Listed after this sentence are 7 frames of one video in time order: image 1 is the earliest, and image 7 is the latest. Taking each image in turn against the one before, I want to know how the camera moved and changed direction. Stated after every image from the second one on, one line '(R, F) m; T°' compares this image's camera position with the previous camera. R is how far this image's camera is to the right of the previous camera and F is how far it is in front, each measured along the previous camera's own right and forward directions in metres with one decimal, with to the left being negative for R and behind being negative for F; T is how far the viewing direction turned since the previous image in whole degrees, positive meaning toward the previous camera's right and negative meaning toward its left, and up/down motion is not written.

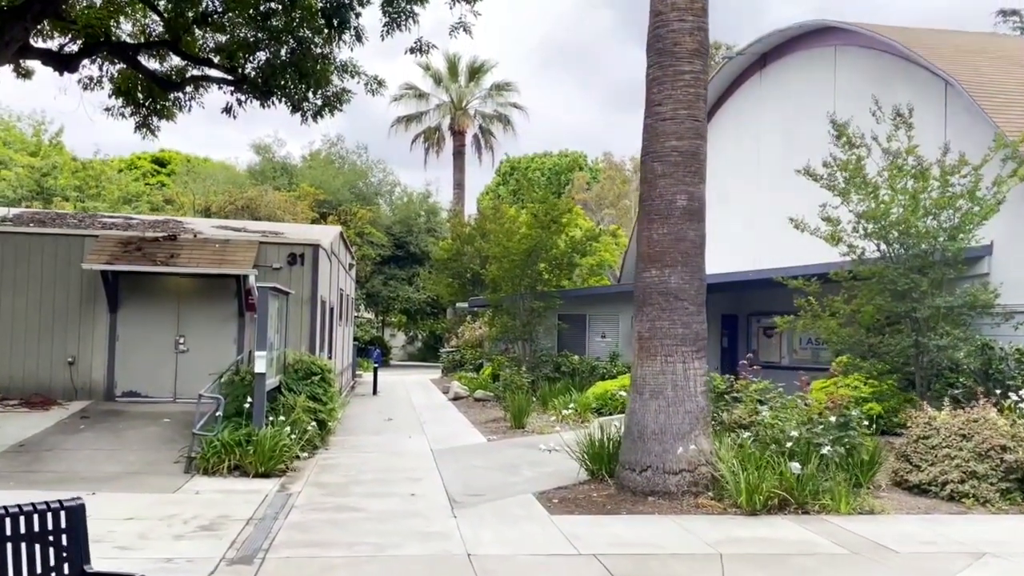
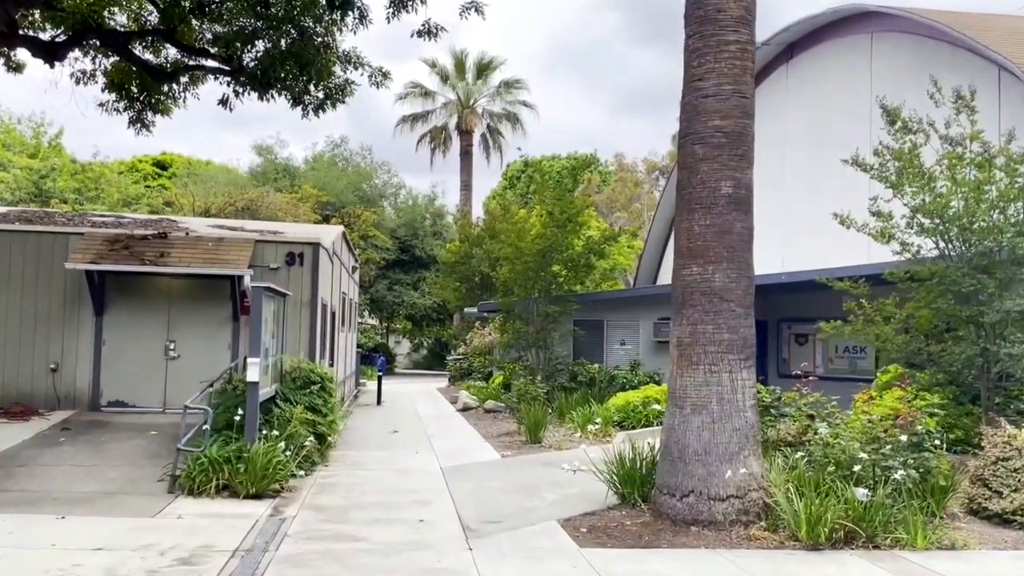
(-0.2, +0.9) m; 0°
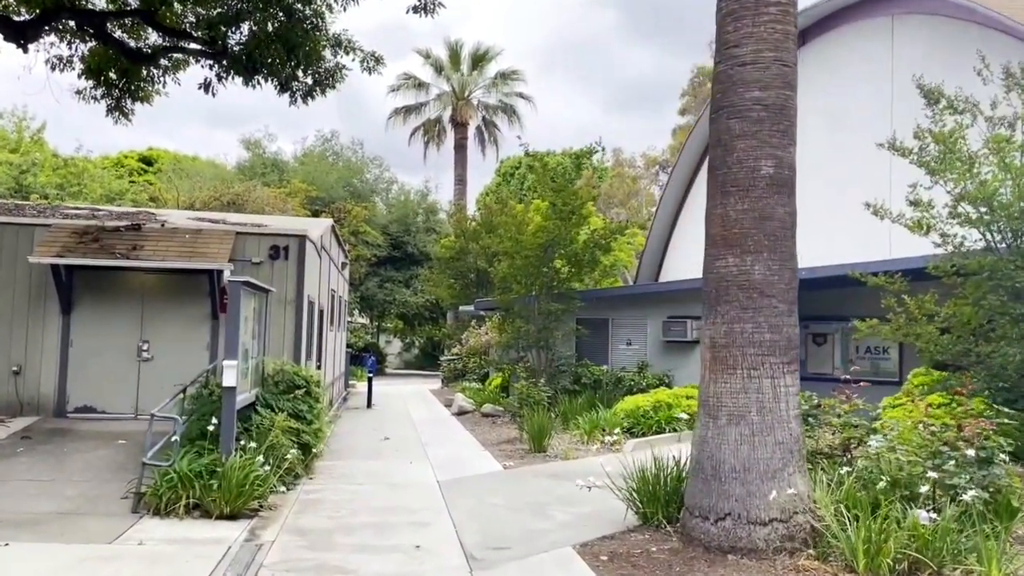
(-0.1, +0.9) m; +1°
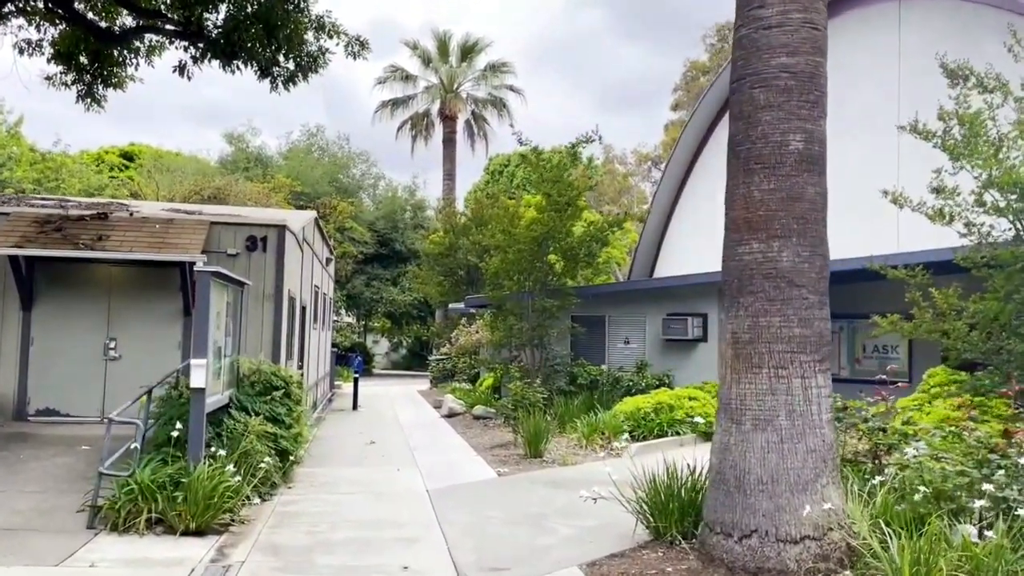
(-0.1, +0.7) m; +1°
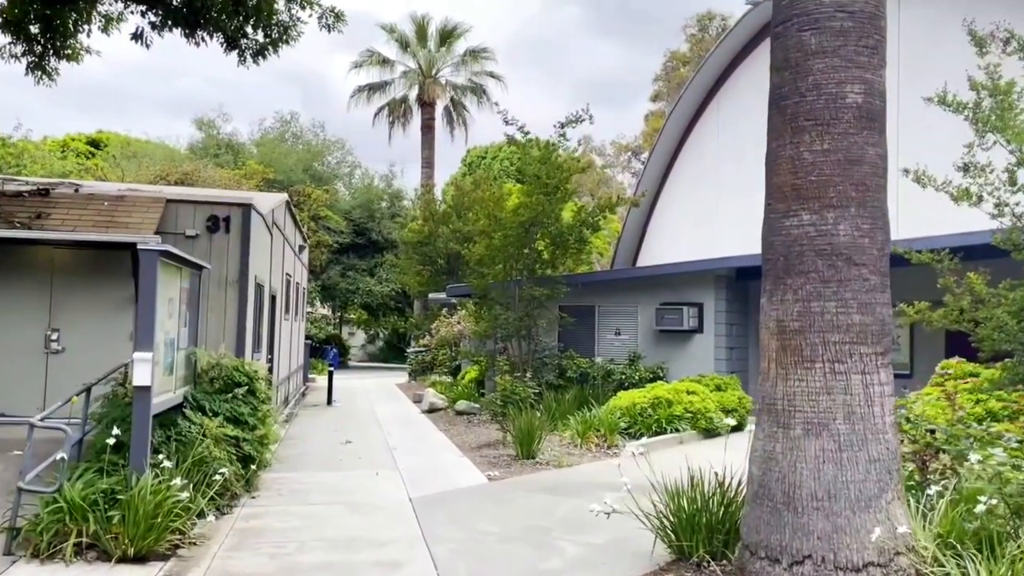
(-0.2, +0.9) m; +2°
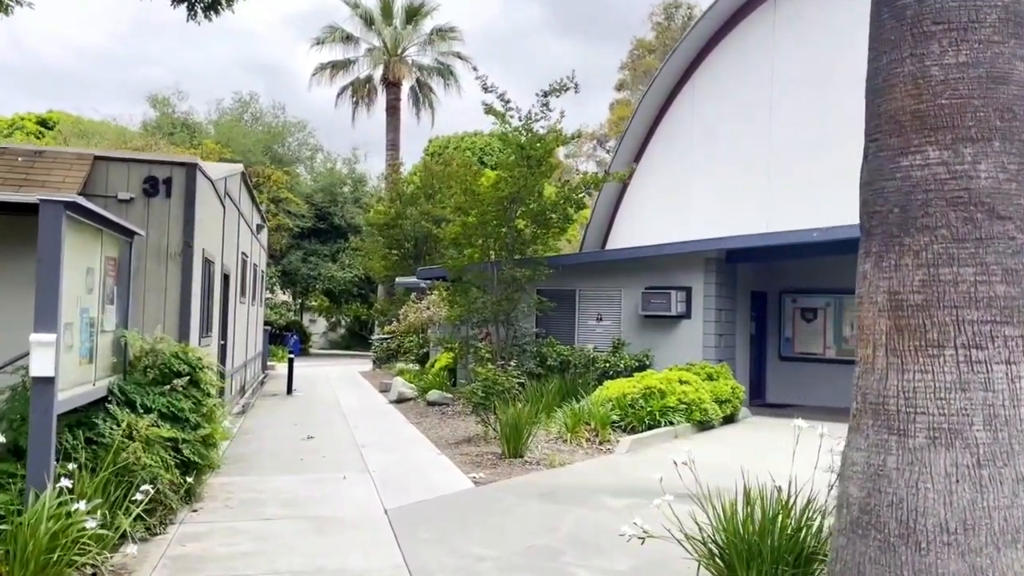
(-0.3, +1.2) m; +3°
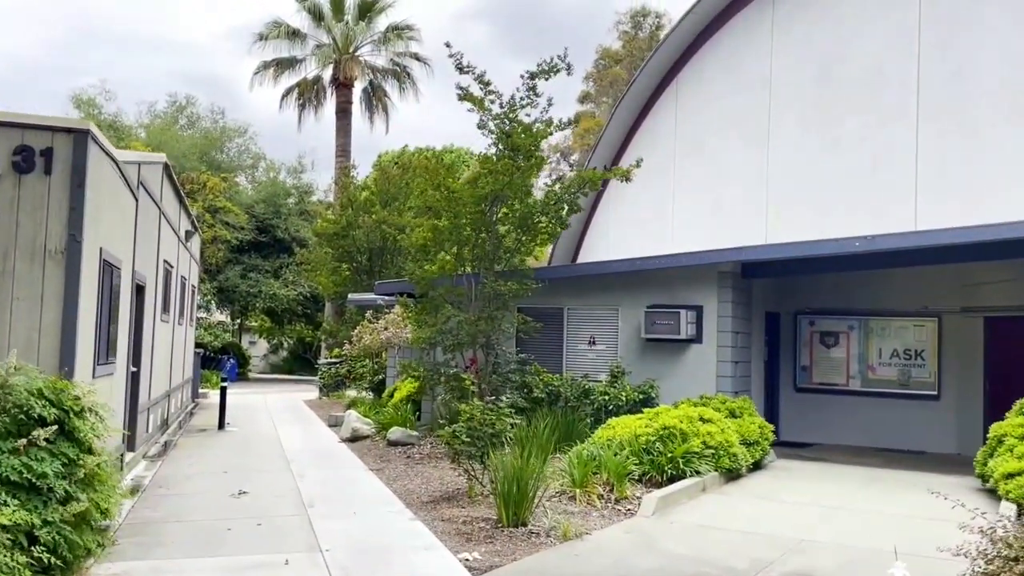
(-0.5, +2.0) m; +4°
